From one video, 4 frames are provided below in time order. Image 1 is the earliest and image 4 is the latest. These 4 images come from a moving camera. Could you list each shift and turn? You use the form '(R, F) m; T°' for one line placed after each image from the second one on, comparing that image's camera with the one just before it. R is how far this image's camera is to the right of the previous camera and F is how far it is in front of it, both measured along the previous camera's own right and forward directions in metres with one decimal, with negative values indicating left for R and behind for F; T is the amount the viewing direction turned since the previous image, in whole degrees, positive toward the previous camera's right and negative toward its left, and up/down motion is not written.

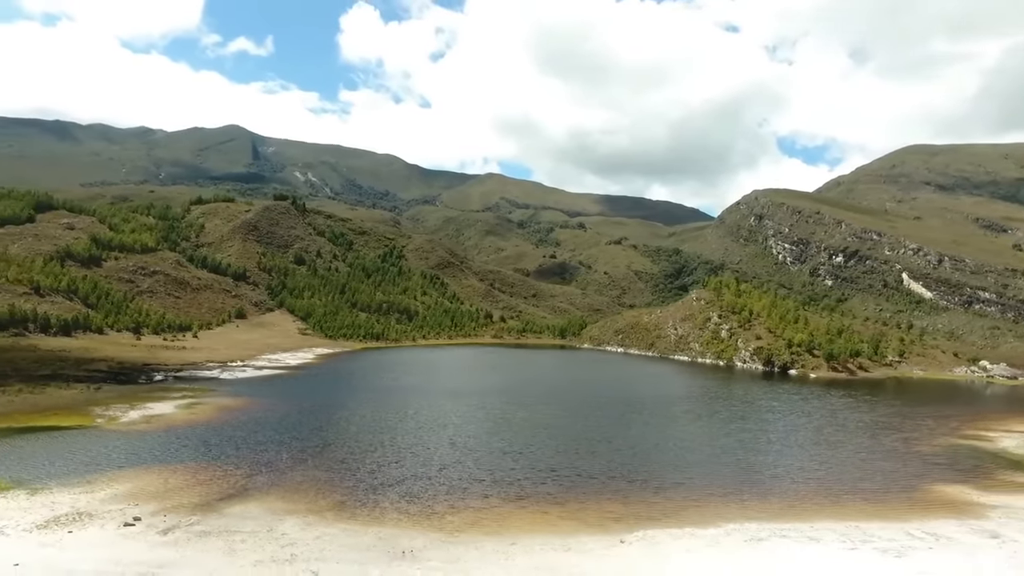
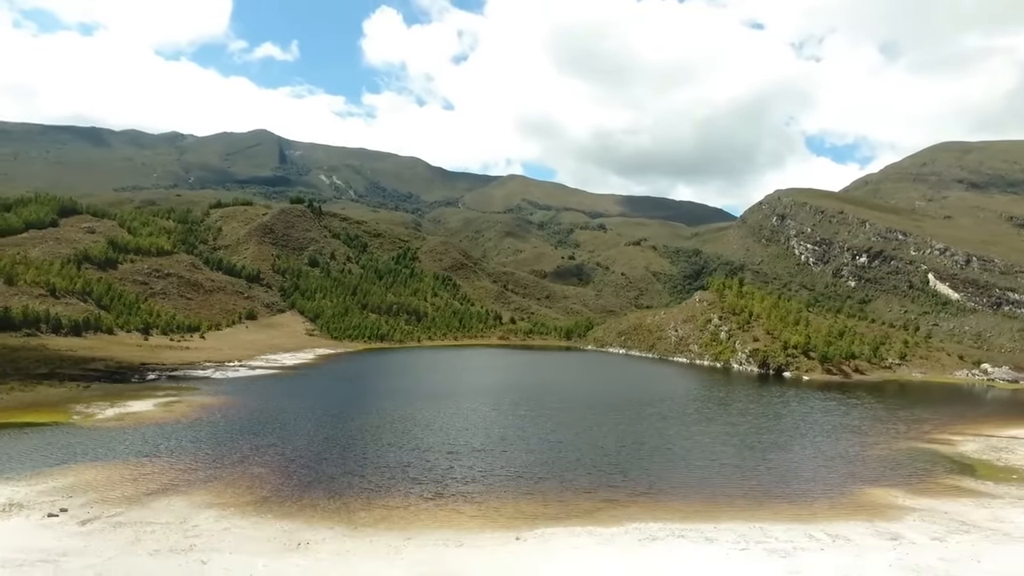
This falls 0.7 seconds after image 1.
(+4.7, -0.5) m; -2°
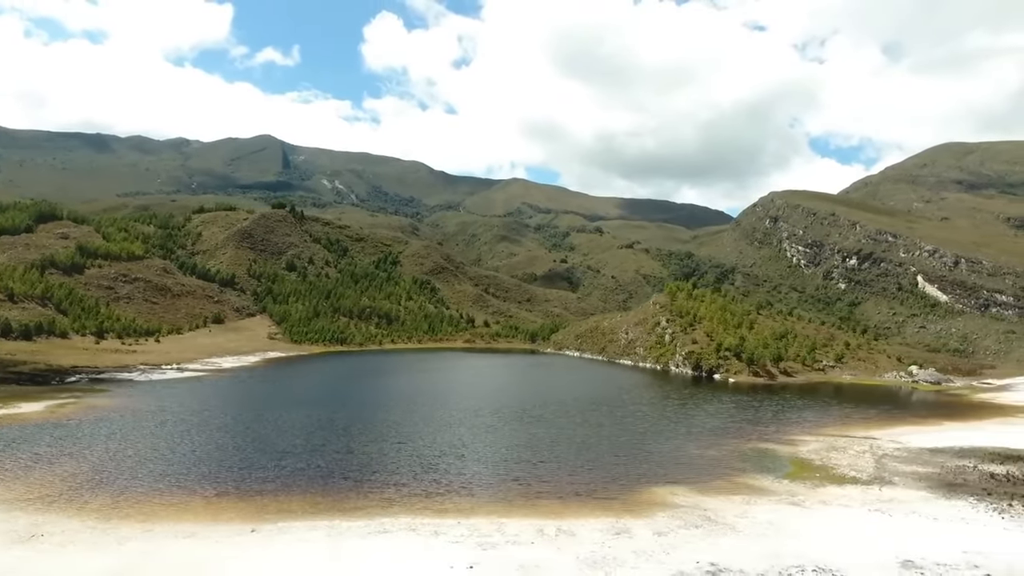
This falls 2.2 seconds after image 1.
(+10.5, -0.9) m; -1°
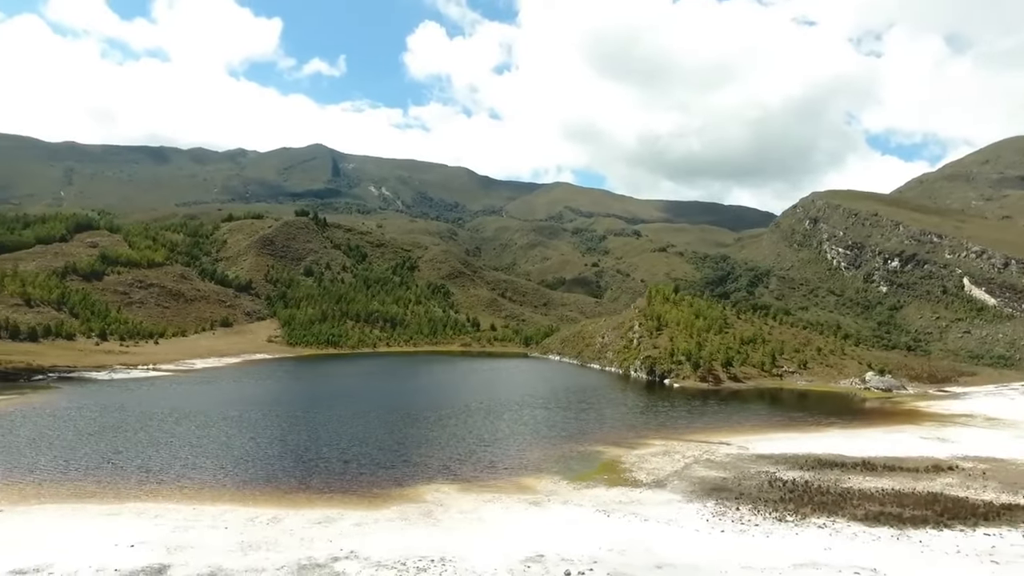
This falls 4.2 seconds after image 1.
(+14.2, -1.0) m; -5°
